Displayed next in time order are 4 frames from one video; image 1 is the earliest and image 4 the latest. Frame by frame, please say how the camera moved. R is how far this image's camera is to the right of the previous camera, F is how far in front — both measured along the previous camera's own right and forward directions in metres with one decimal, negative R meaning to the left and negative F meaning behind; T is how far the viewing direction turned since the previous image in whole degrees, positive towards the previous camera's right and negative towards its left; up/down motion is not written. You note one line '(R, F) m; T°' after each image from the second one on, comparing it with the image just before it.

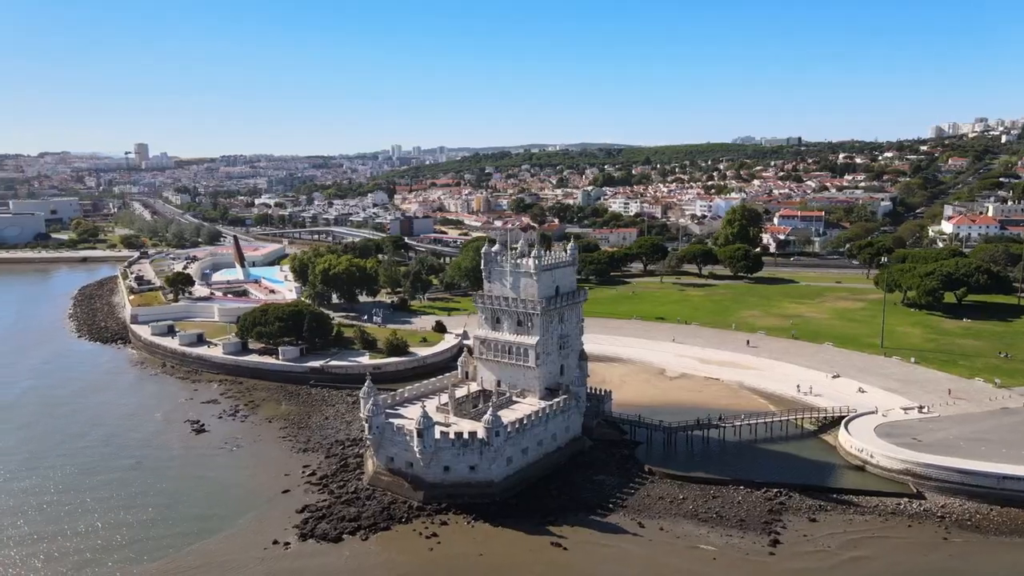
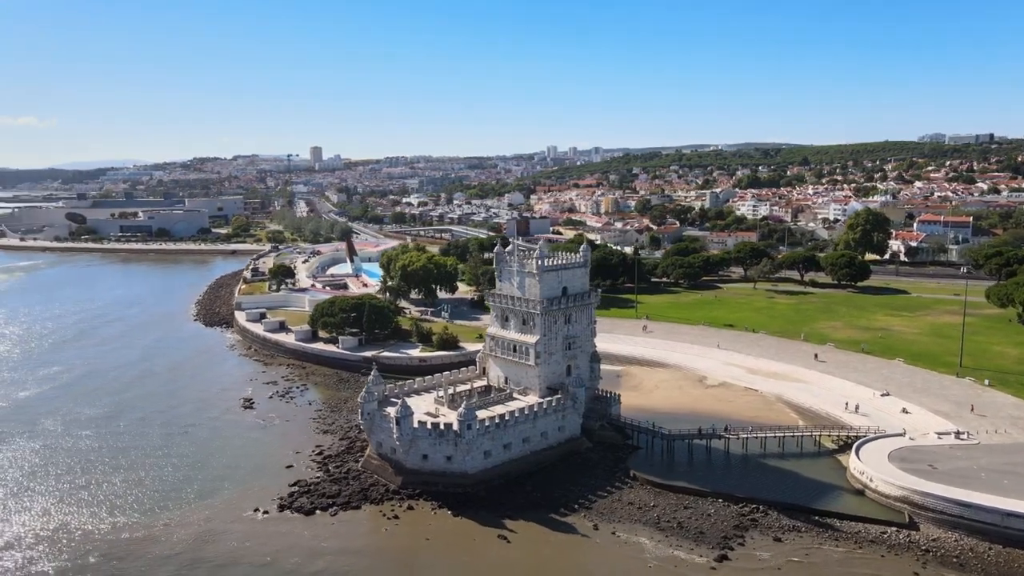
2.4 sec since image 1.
(+6.9, -0.1) m; -12°
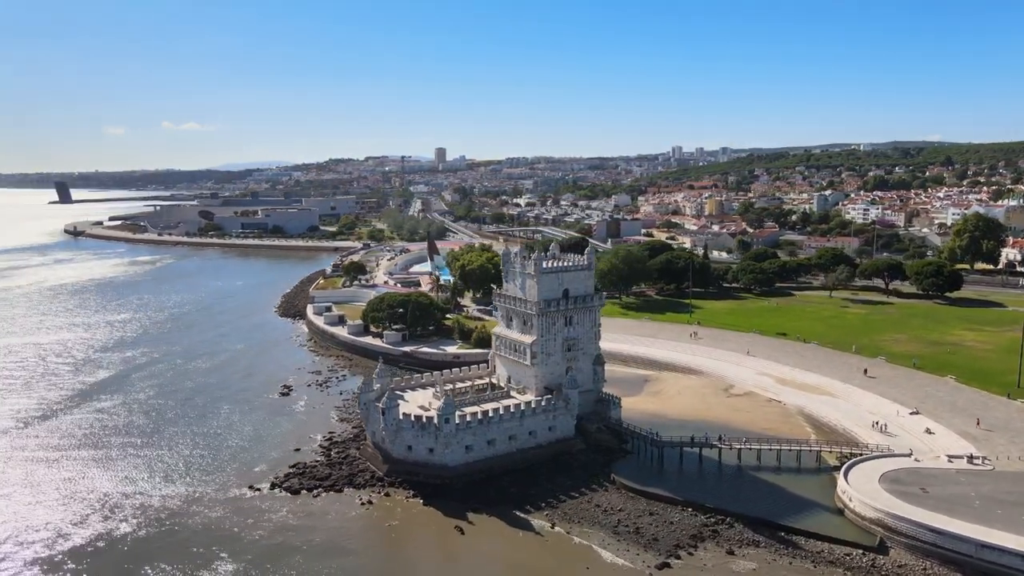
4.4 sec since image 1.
(+5.7, -0.4) m; -9°
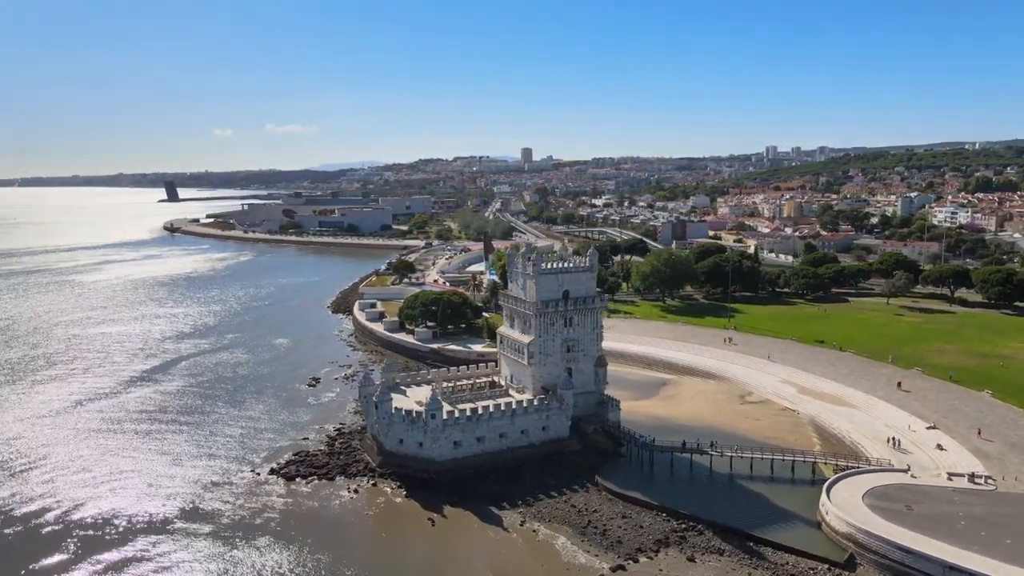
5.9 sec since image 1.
(+4.1, -0.3) m; -6°
